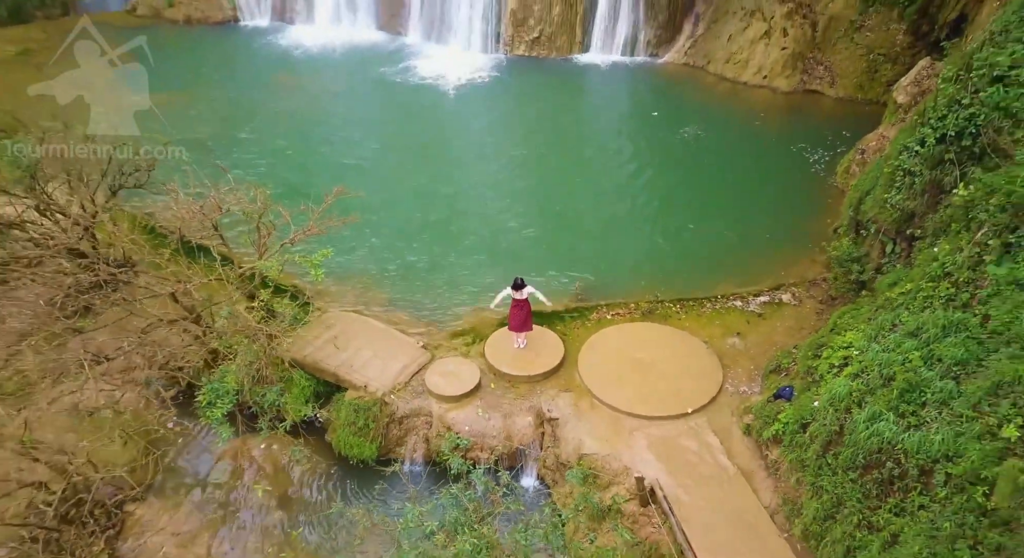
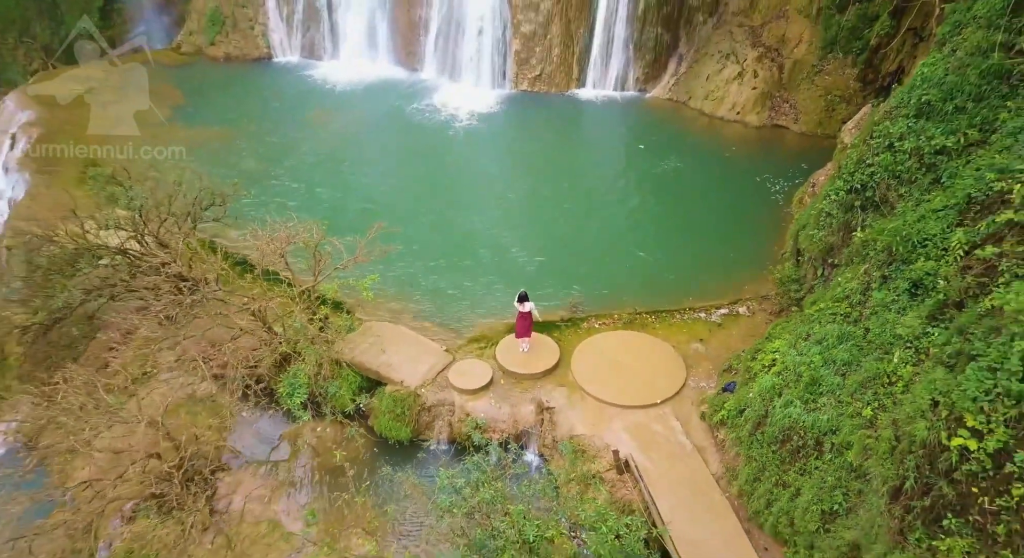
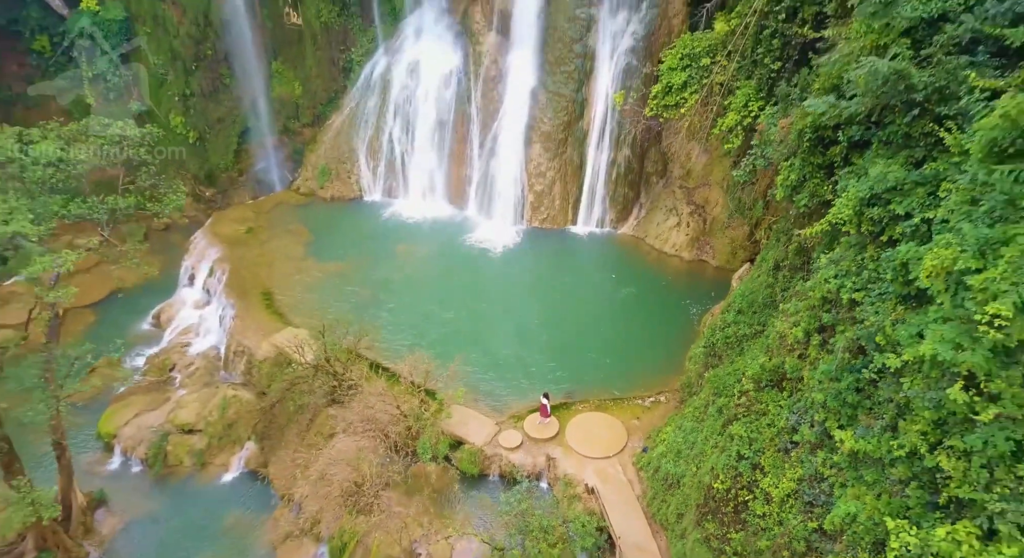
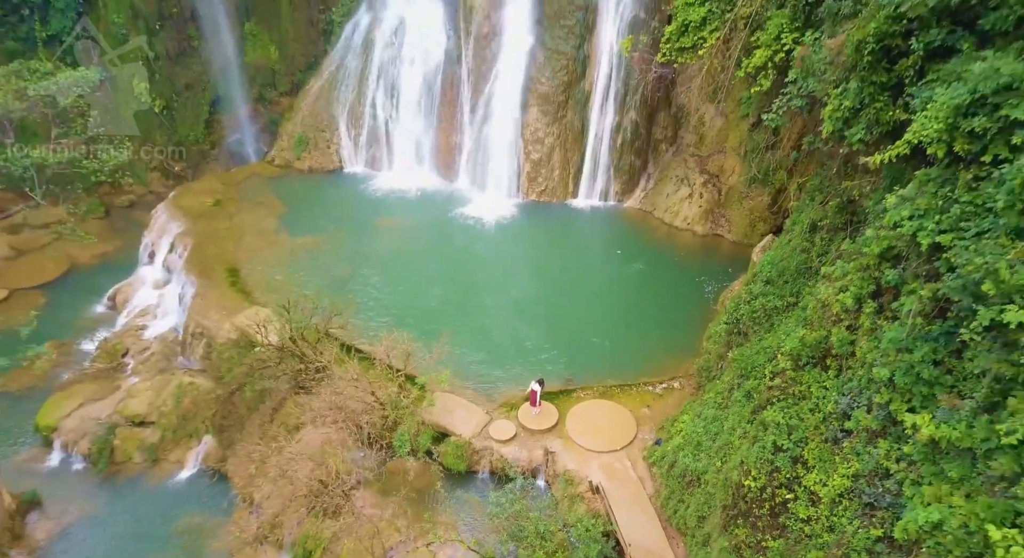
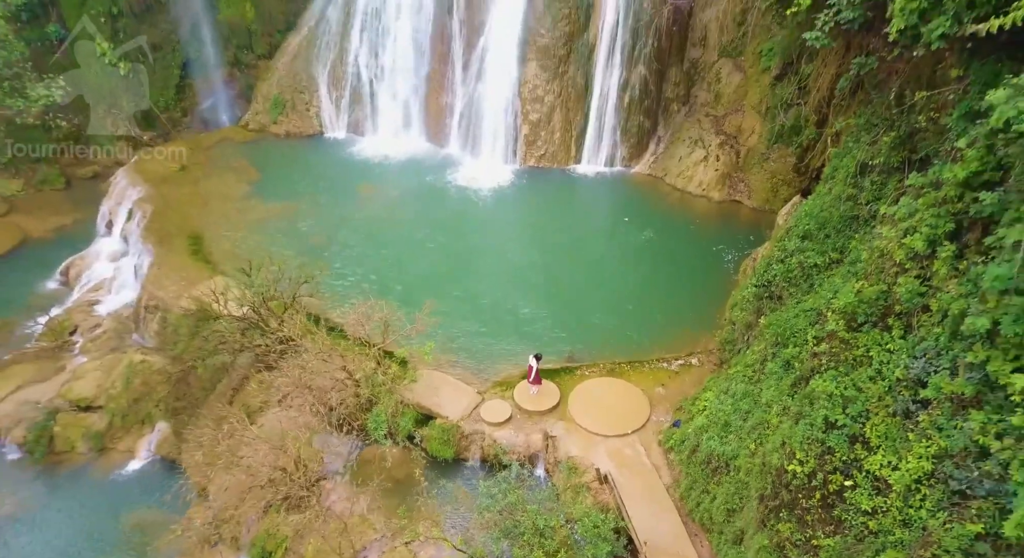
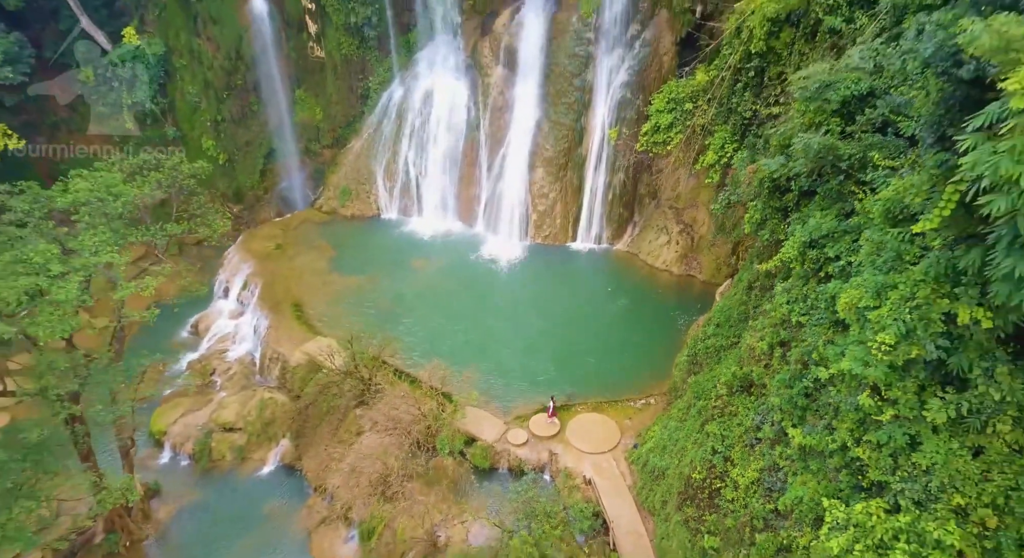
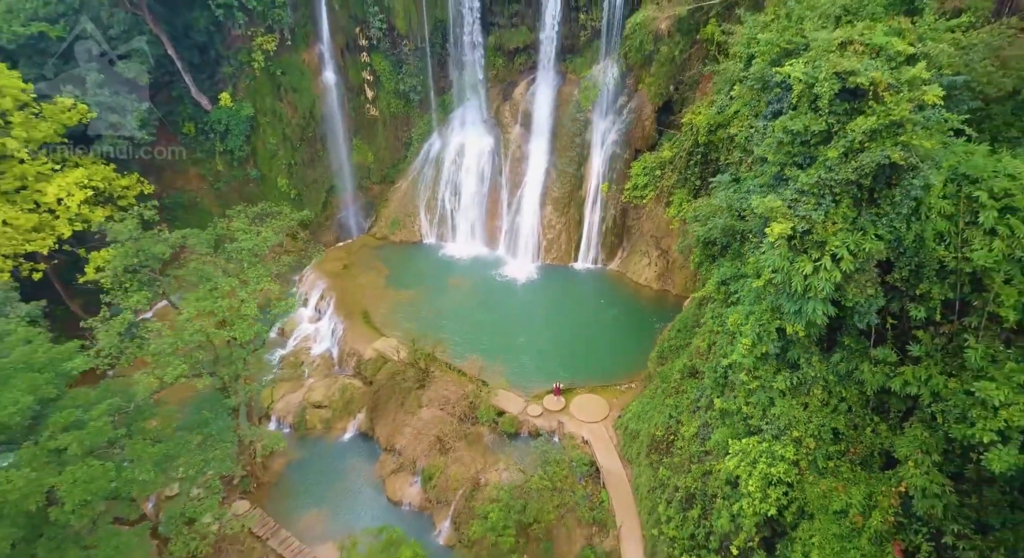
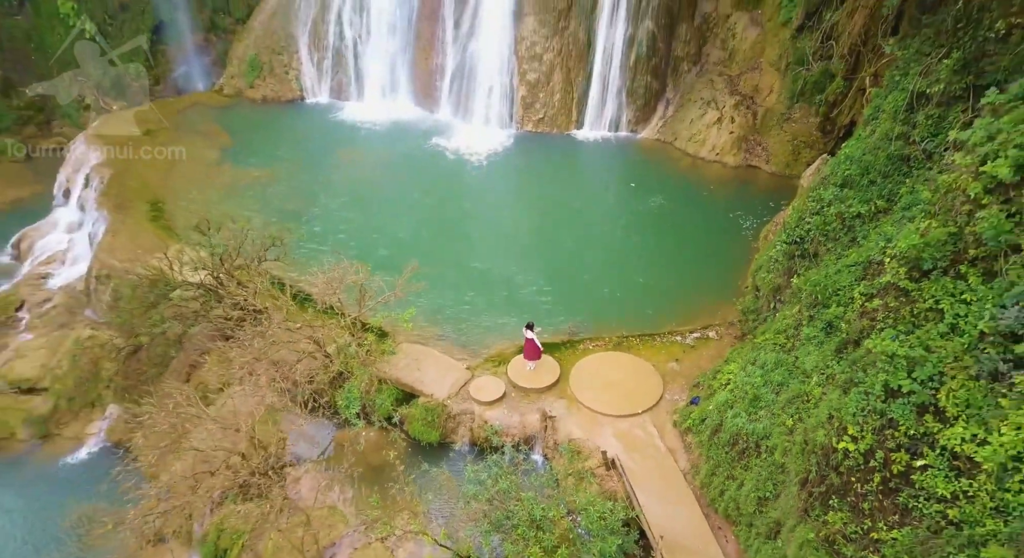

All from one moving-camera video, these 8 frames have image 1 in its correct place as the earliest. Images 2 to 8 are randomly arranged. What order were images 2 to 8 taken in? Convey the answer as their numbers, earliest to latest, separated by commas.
2, 8, 5, 4, 3, 6, 7
